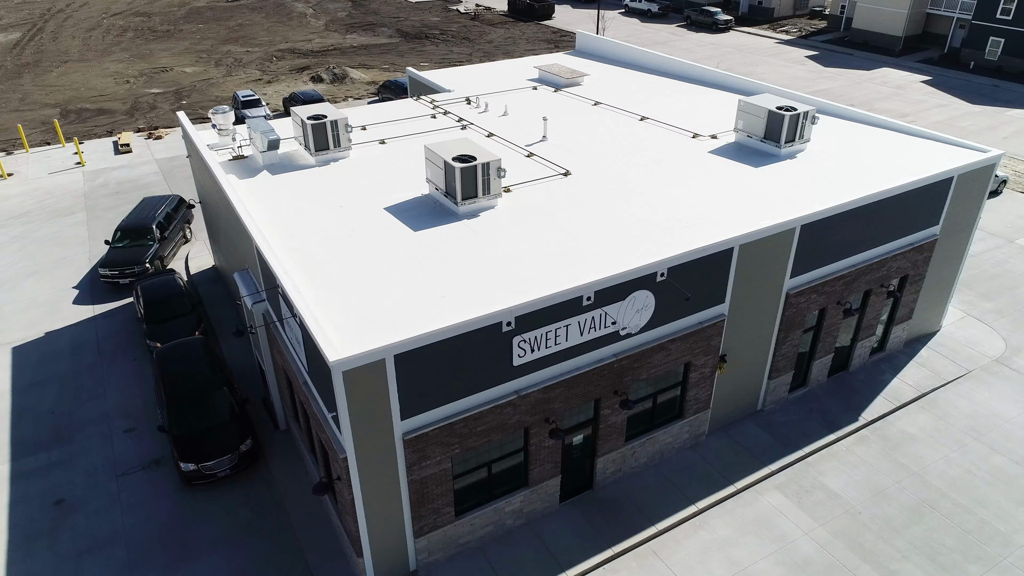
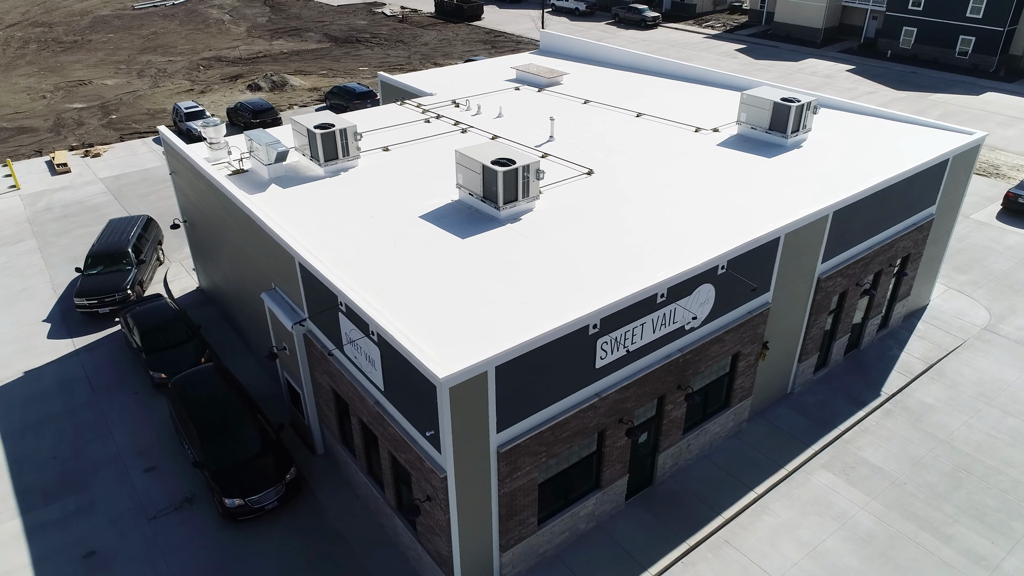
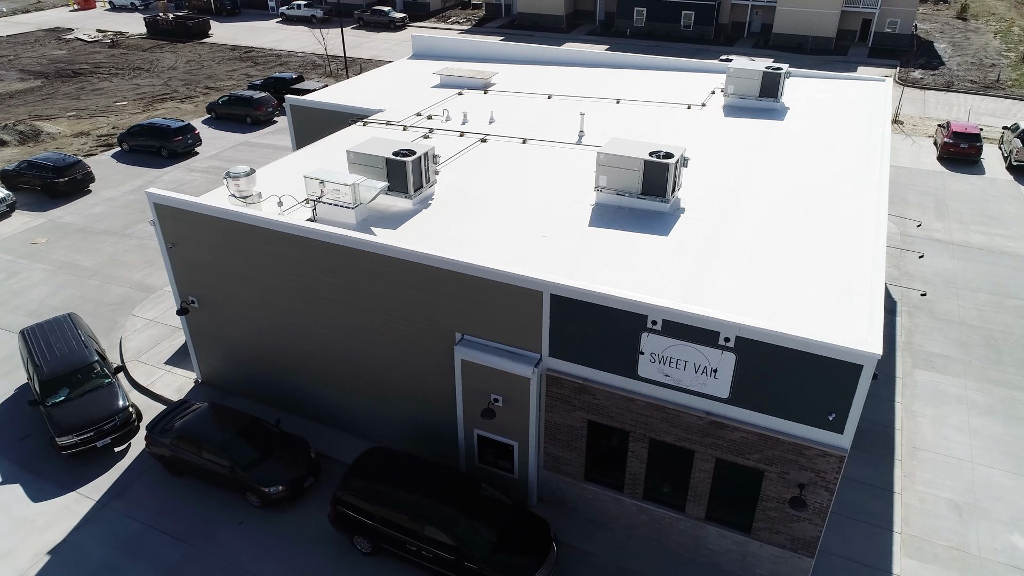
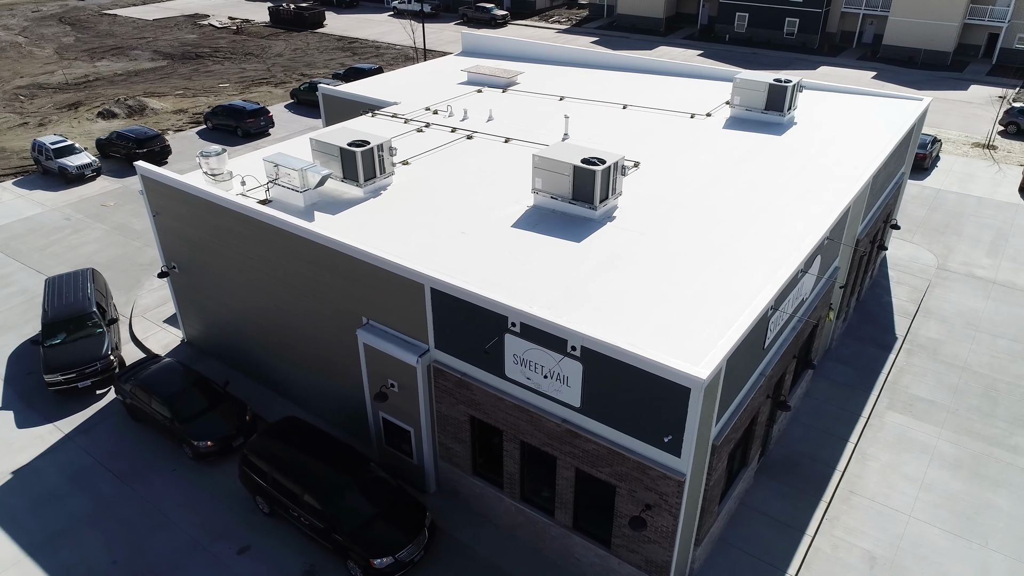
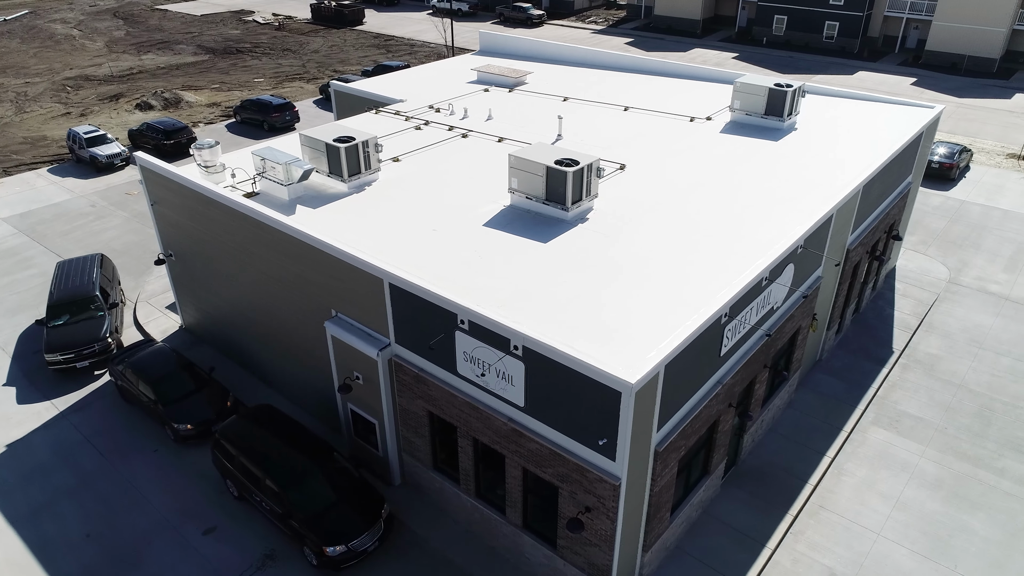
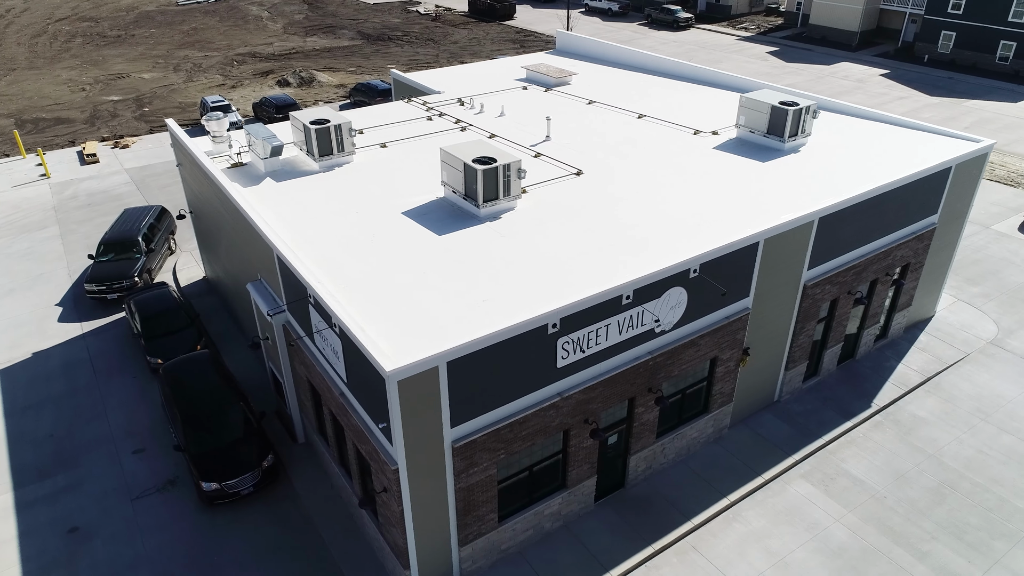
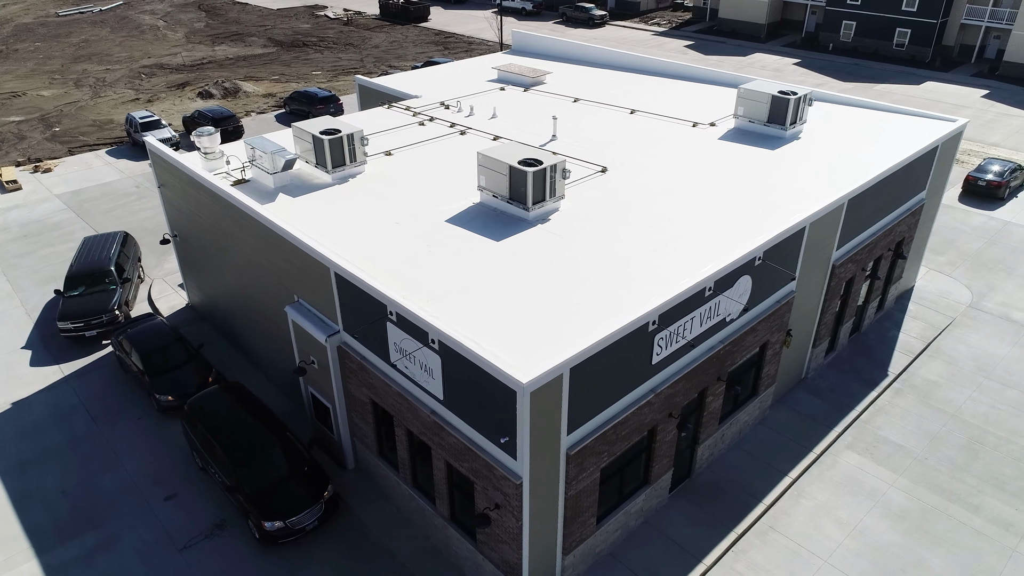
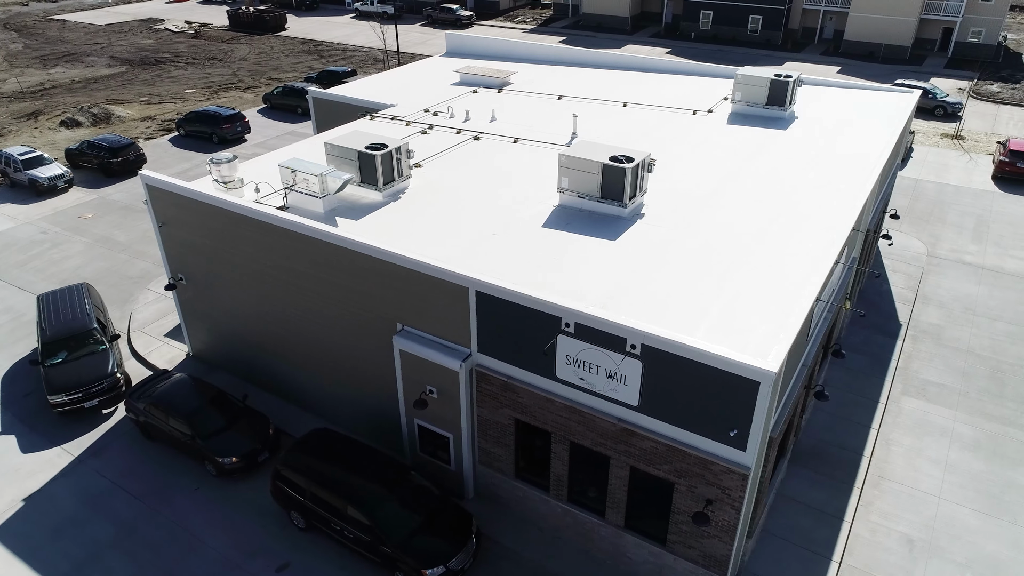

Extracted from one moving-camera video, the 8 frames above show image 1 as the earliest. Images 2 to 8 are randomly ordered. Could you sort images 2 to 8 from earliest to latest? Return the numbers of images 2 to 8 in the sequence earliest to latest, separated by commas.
6, 2, 7, 5, 4, 8, 3
